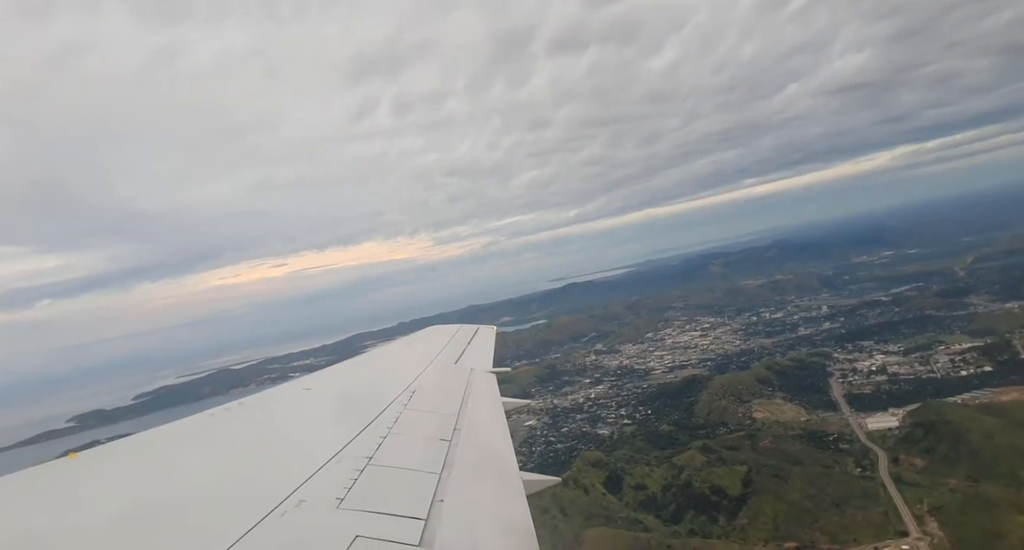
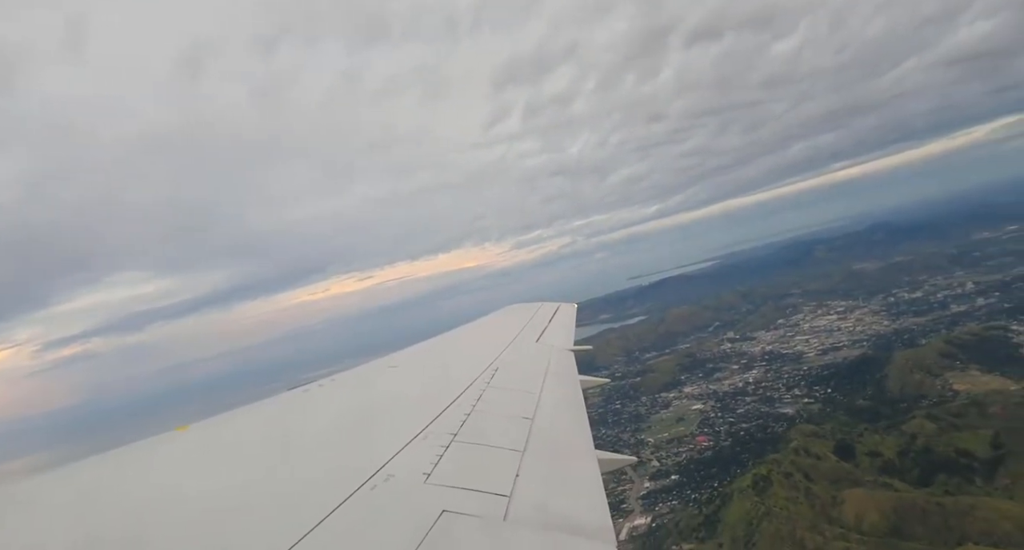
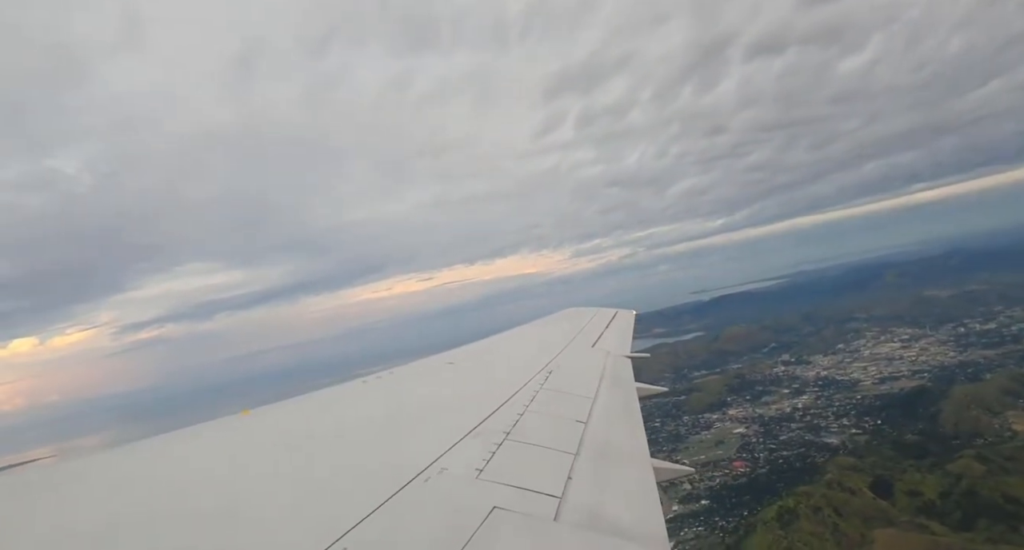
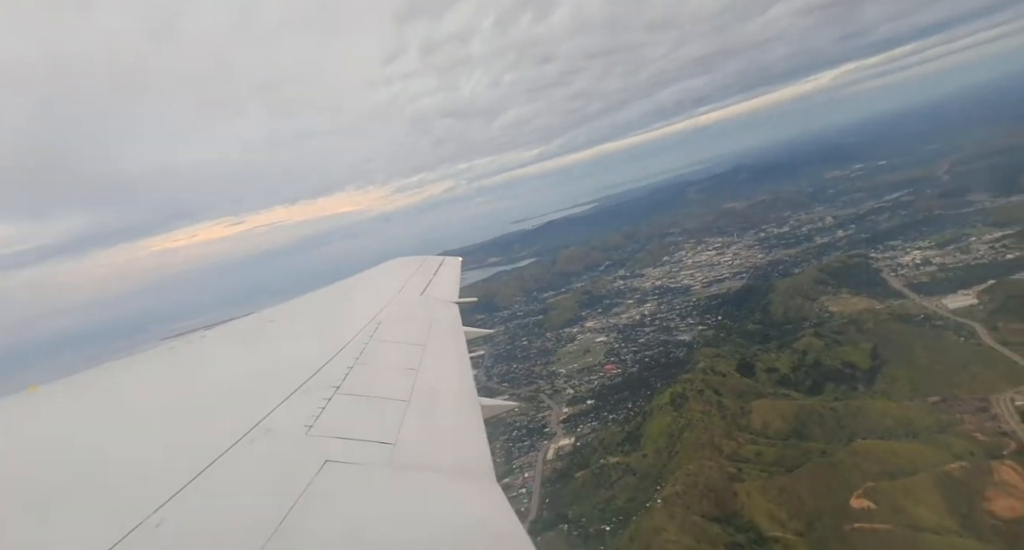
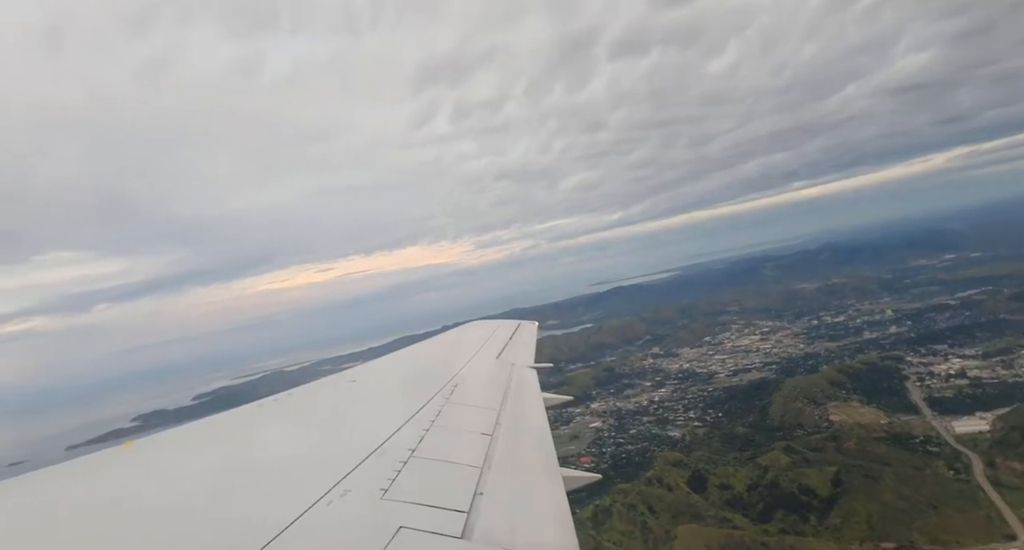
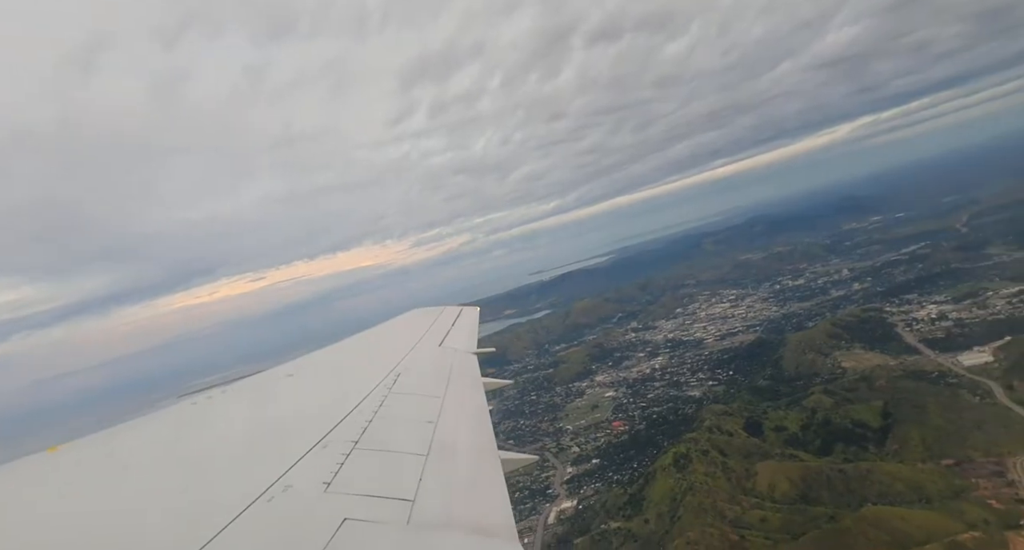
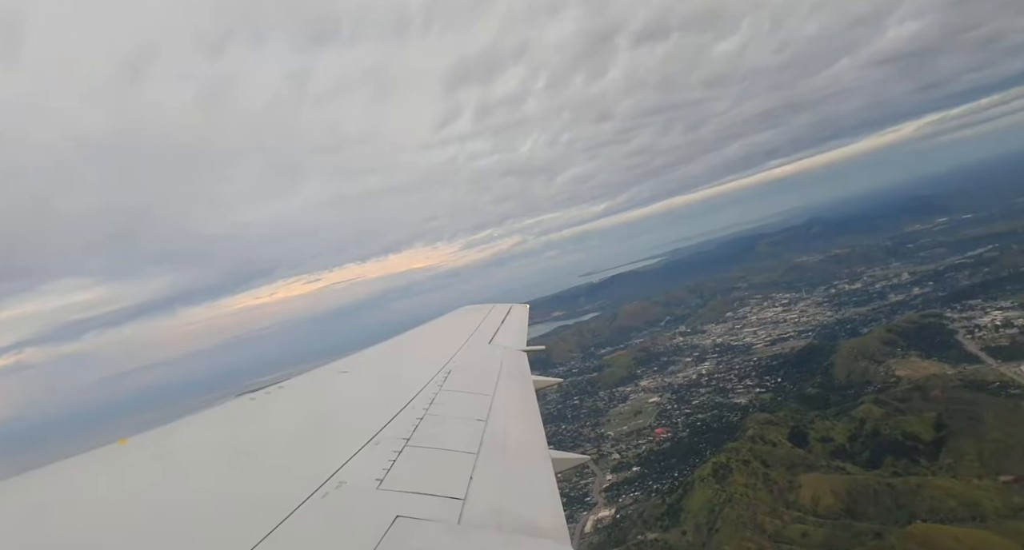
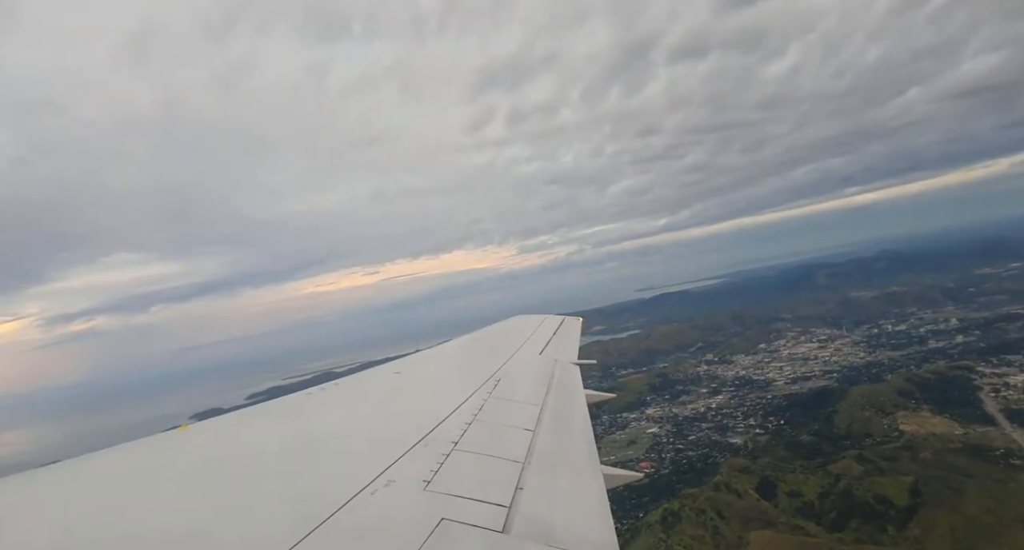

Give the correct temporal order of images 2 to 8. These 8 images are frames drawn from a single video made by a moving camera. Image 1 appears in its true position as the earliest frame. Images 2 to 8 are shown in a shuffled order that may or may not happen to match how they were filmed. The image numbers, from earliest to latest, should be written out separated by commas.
5, 8, 3, 2, 7, 6, 4
